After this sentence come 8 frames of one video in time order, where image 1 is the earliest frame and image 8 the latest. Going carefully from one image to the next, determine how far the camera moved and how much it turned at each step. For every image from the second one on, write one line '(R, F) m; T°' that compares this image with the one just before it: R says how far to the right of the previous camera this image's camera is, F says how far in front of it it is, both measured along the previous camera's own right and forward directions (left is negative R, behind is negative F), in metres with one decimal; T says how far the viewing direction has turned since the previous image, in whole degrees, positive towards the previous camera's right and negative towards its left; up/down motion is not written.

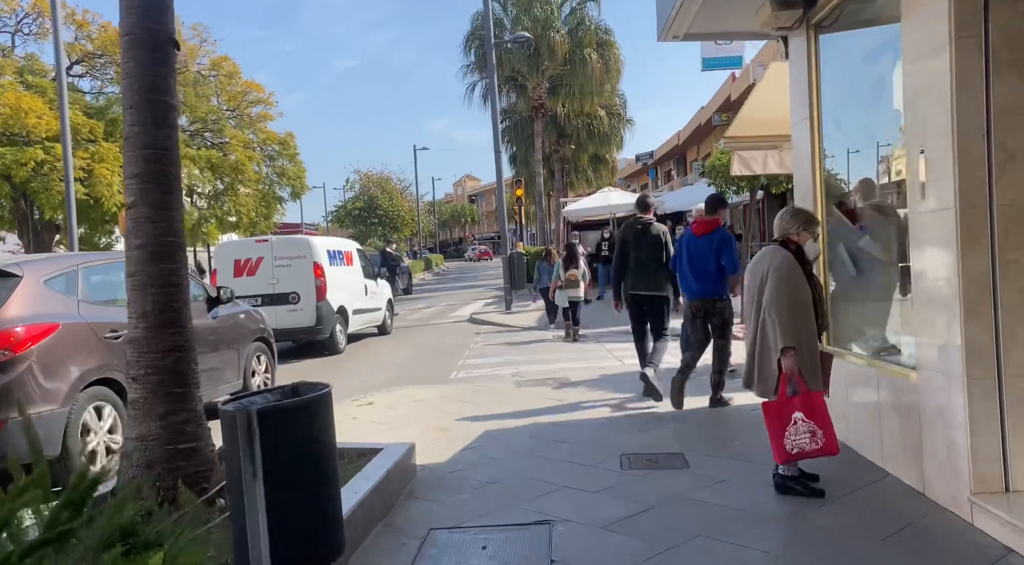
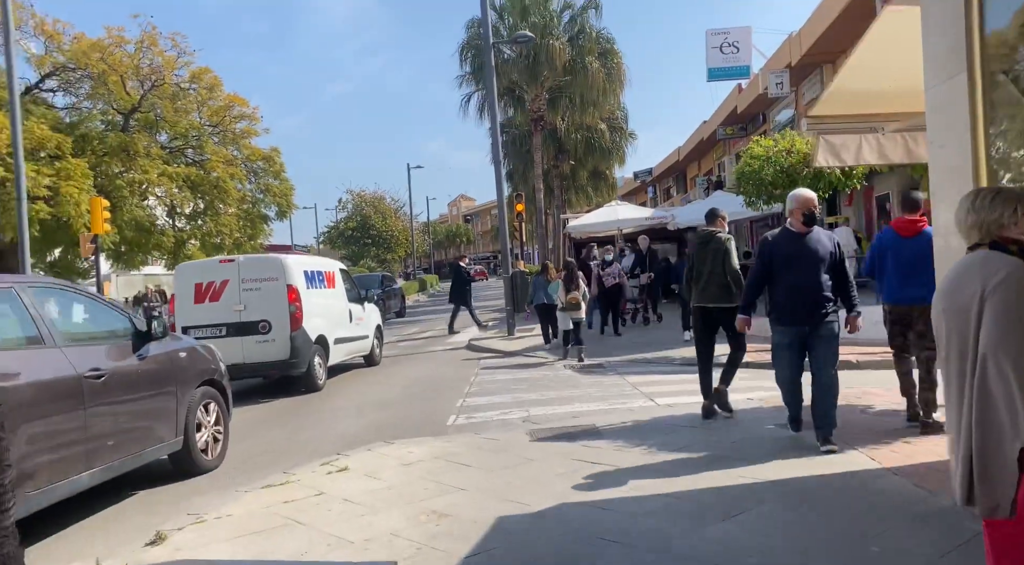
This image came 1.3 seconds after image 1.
(-0.2, +1.7) m; 0°
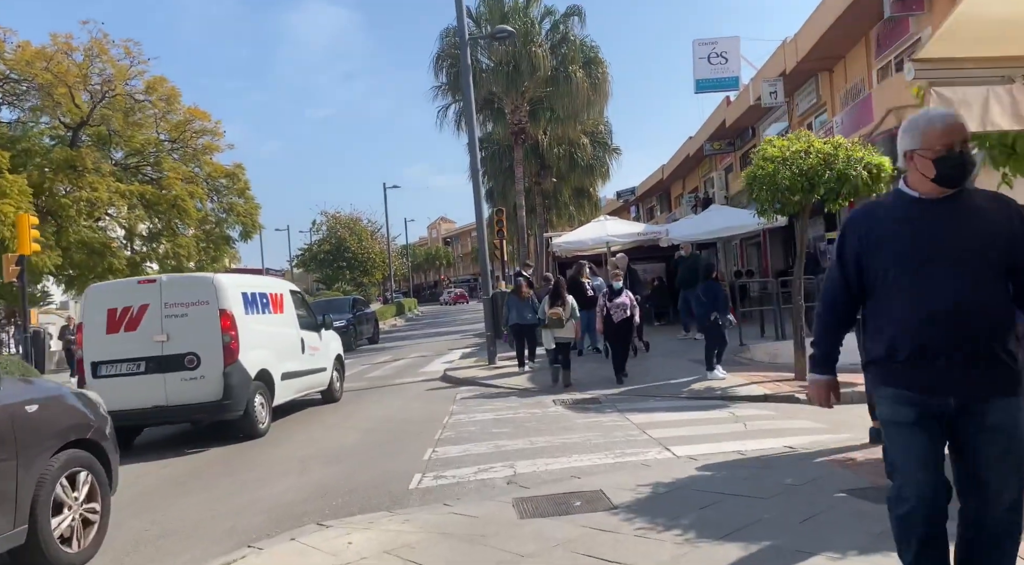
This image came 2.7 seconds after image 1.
(0.0, +1.7) m; +1°
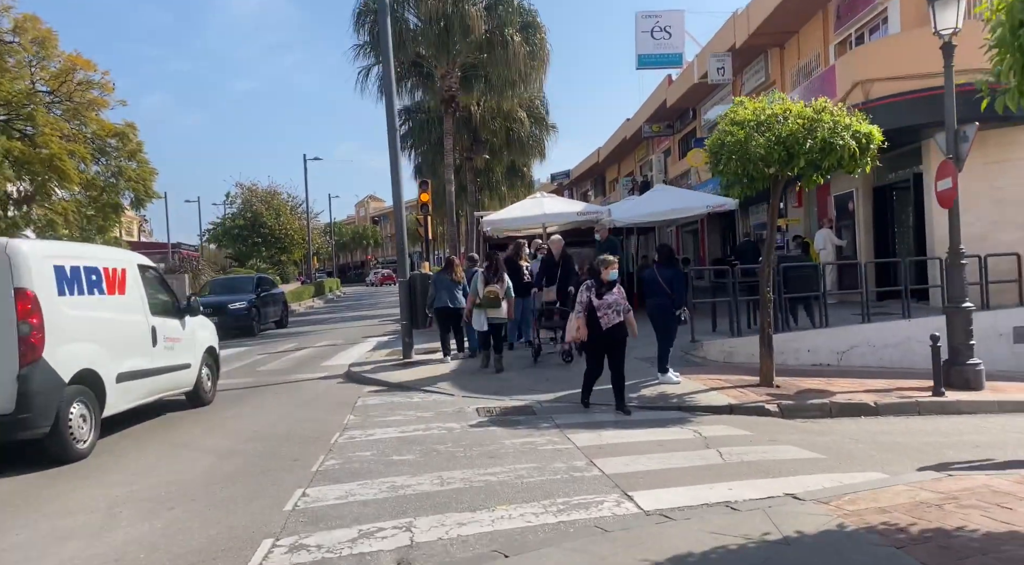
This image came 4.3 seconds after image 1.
(+0.2, +2.1) m; +5°
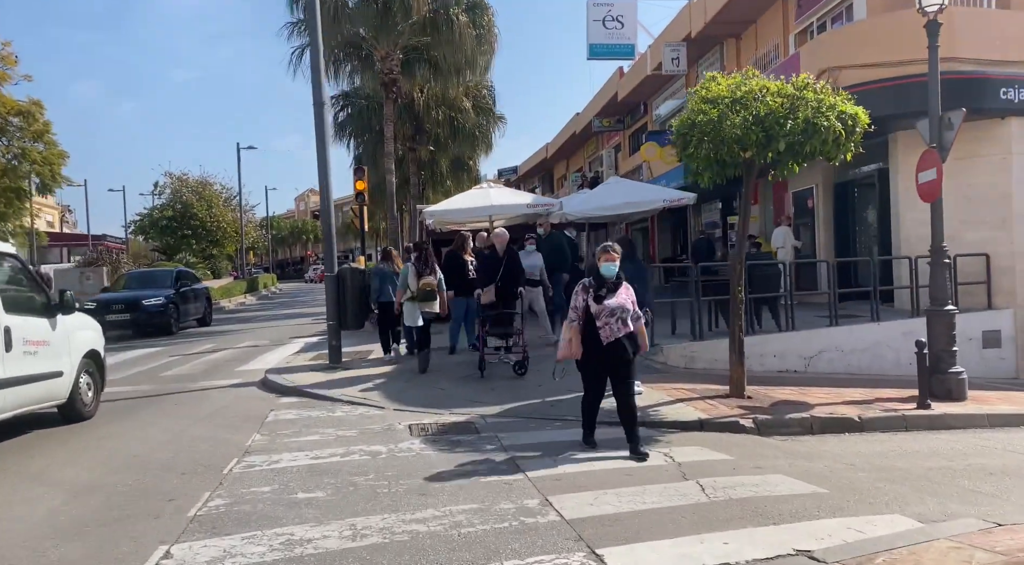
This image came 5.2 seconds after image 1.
(0.0, +1.3) m; +4°
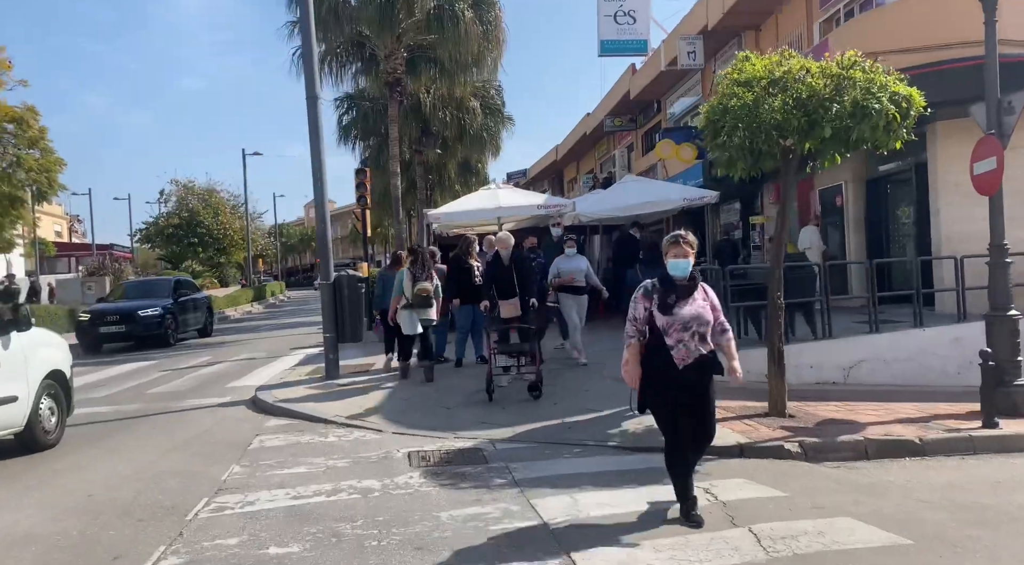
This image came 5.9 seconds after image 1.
(0.0, +0.9) m; -1°
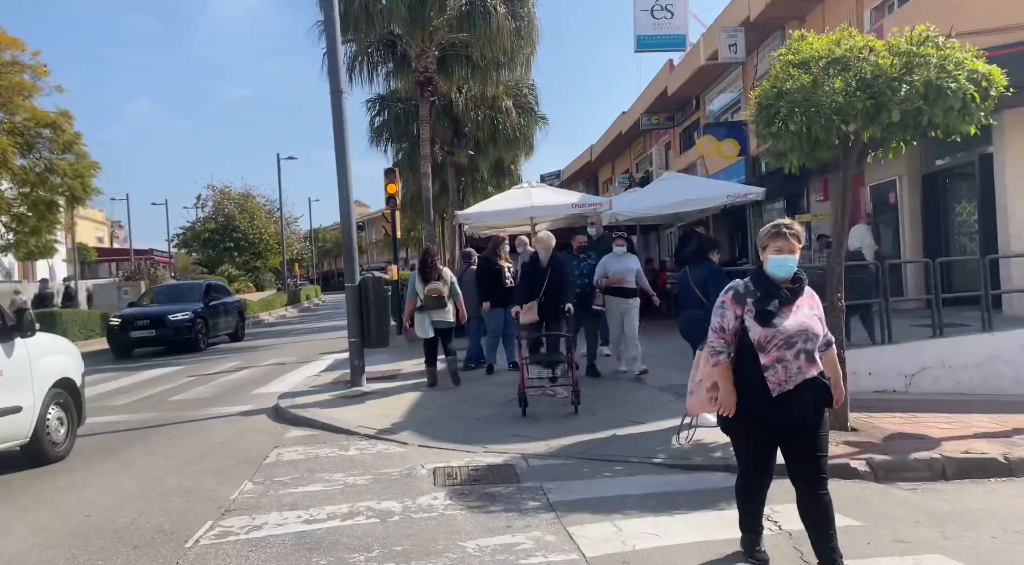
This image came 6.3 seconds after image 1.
(0.0, +0.6) m; -3°
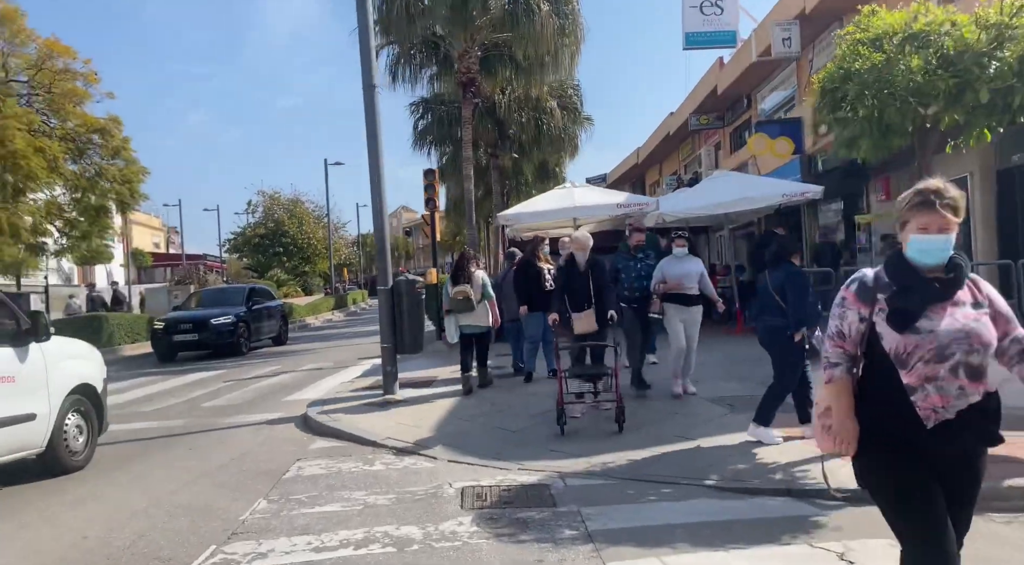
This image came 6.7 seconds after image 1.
(+0.1, +0.5) m; -3°
